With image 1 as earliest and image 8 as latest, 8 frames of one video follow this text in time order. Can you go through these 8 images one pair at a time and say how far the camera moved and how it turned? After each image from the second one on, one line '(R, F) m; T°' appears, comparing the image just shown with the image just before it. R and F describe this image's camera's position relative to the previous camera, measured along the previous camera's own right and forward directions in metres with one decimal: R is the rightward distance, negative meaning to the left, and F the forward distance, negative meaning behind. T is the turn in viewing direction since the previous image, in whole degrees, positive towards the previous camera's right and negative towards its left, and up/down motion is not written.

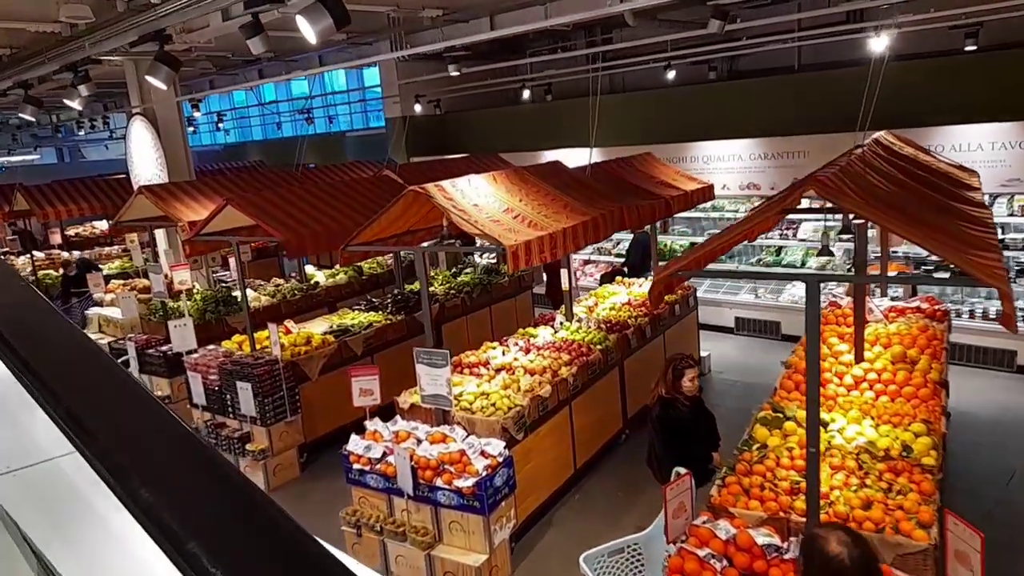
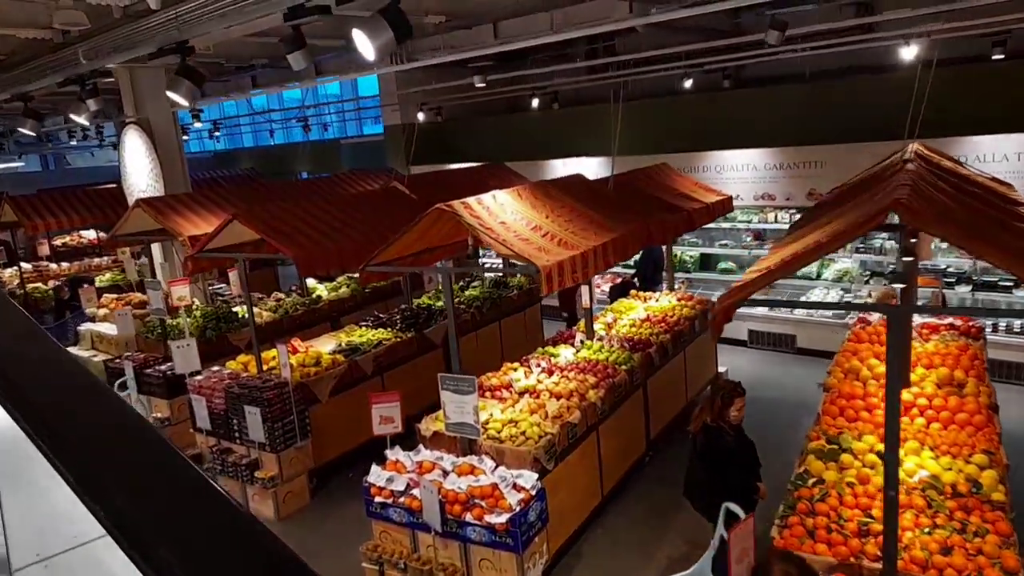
(-0.3, +0.3) m; +1°
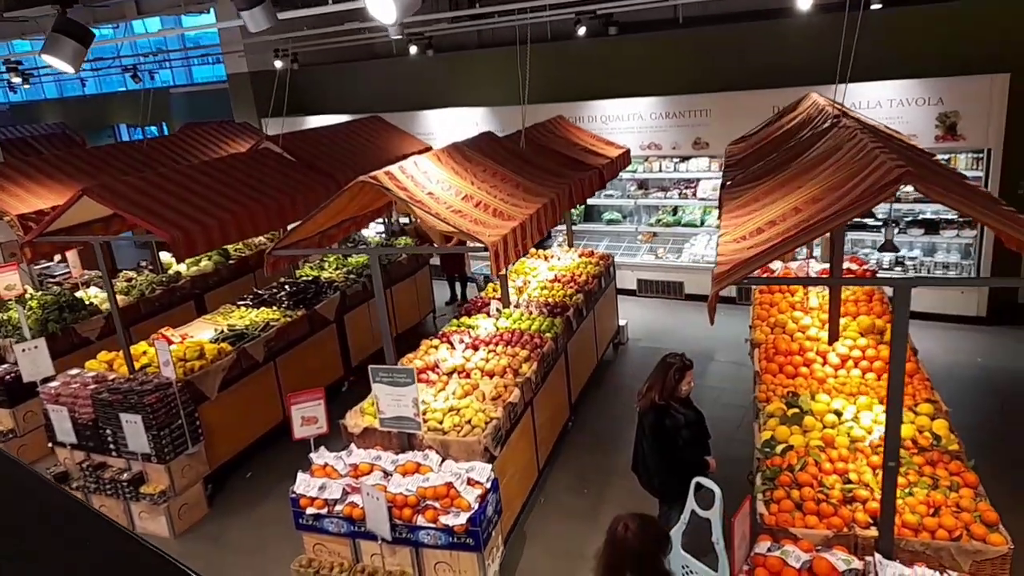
(-0.5, +0.5) m; +12°
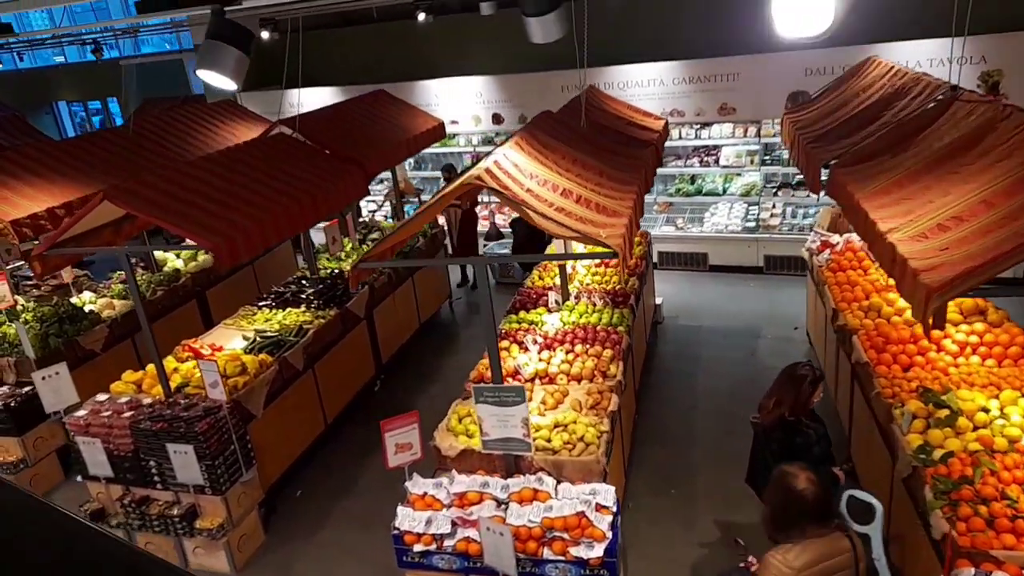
(-0.9, +0.4) m; +4°
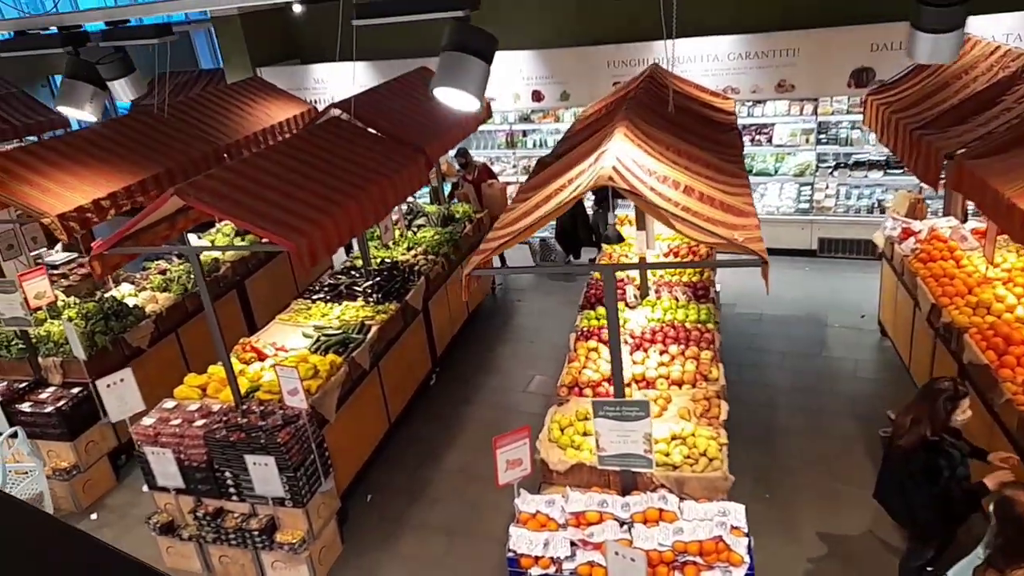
(-0.6, +0.3) m; +1°
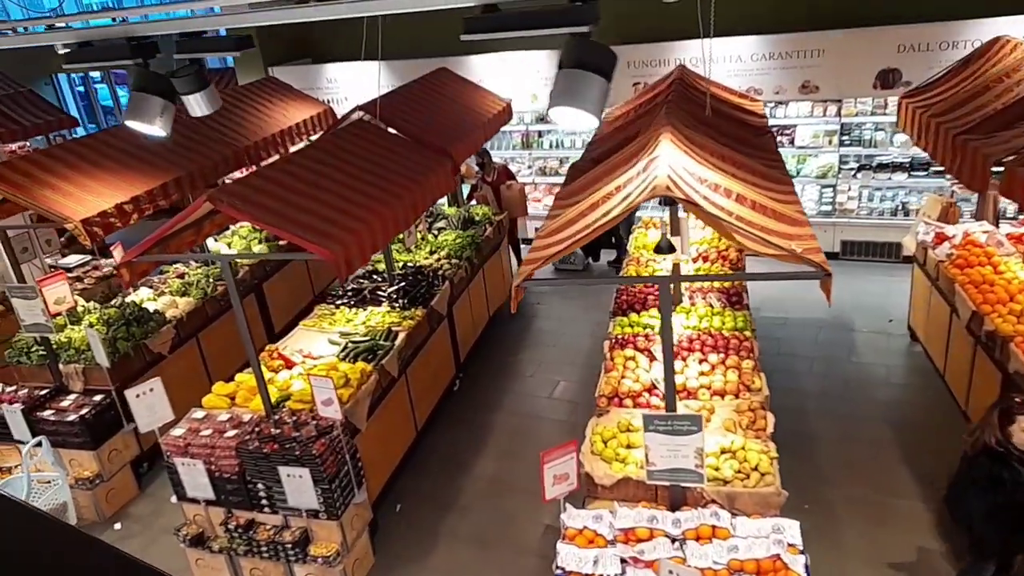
(-0.2, +0.1) m; 0°
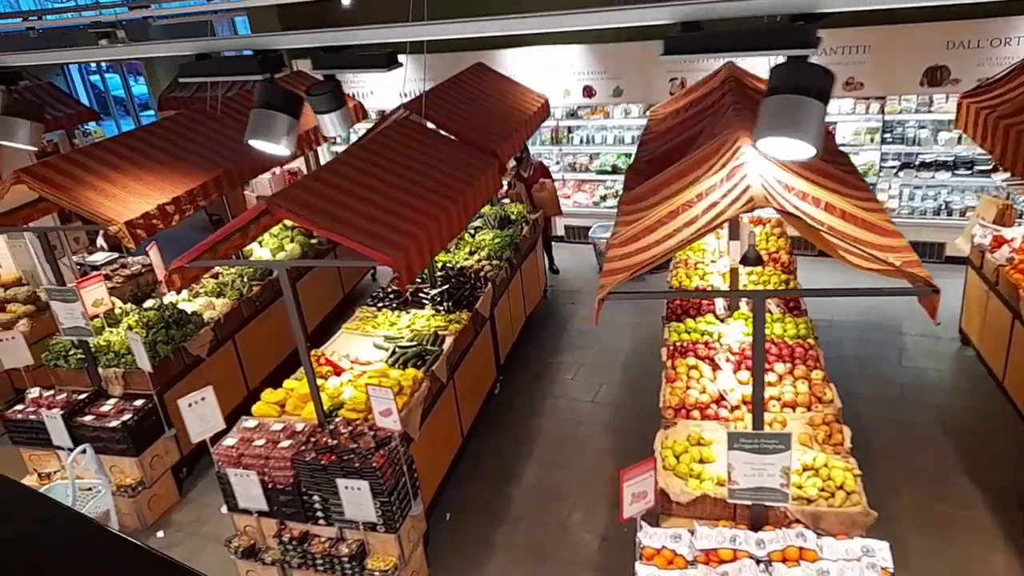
(-0.4, +0.1) m; 0°
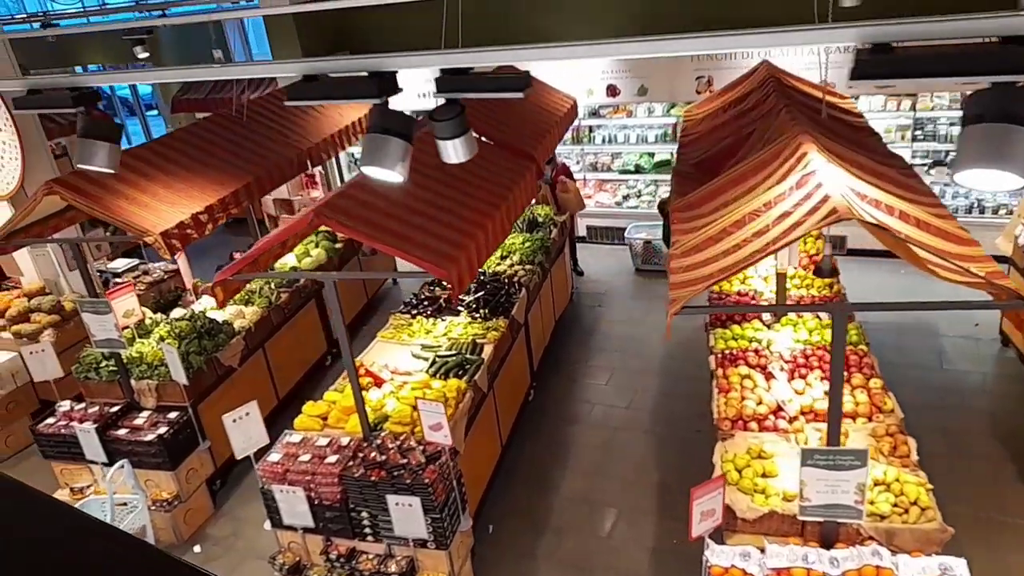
(-0.3, +0.1) m; 0°
